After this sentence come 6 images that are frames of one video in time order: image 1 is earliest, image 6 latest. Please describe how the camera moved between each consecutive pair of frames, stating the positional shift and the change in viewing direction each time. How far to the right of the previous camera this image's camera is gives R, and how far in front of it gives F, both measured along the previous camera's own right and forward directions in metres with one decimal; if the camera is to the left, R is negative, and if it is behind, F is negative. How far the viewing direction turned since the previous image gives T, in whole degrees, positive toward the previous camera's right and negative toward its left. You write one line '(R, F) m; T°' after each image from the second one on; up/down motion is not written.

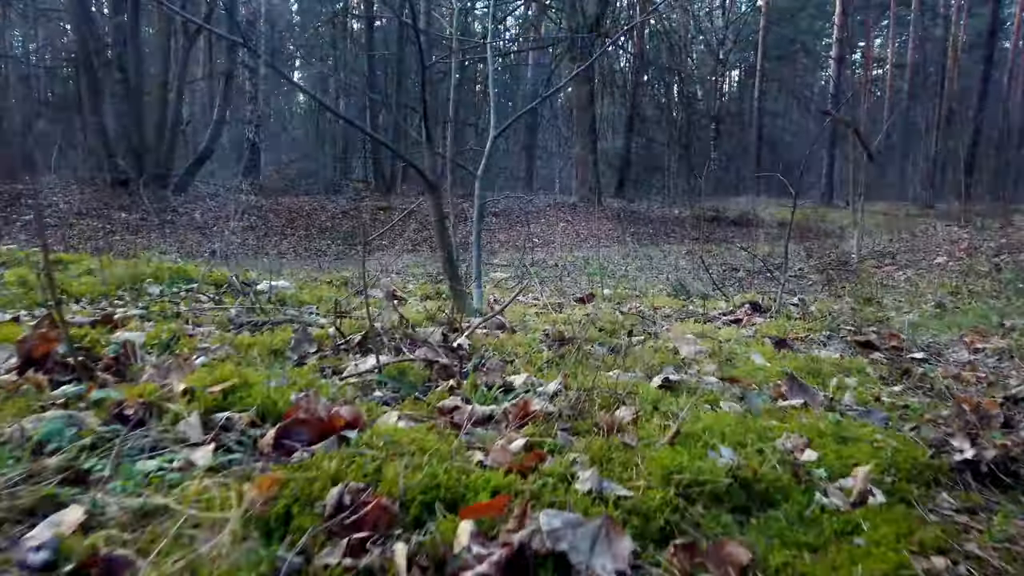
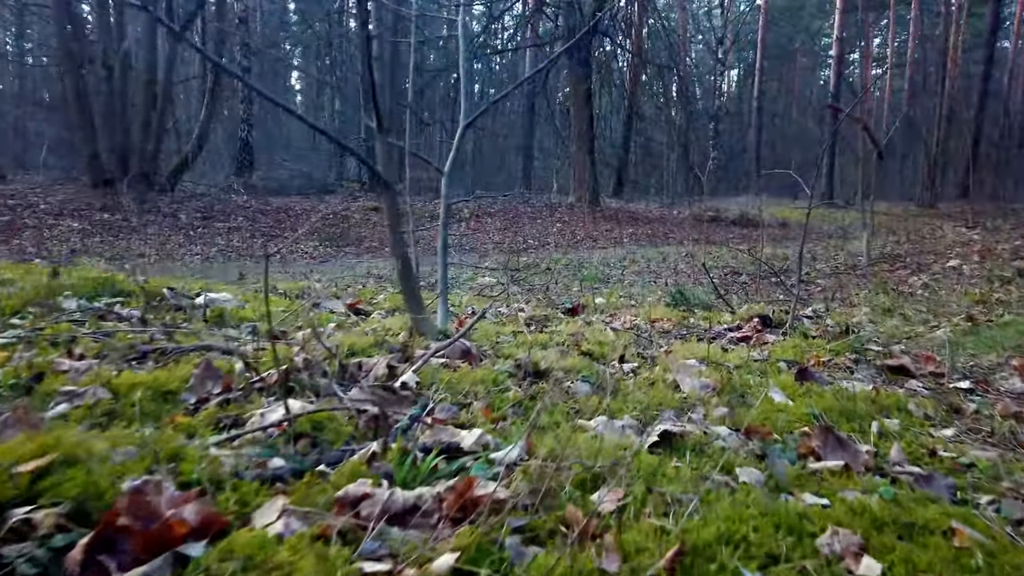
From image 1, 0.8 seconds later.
(+0.1, +0.5) m; 0°
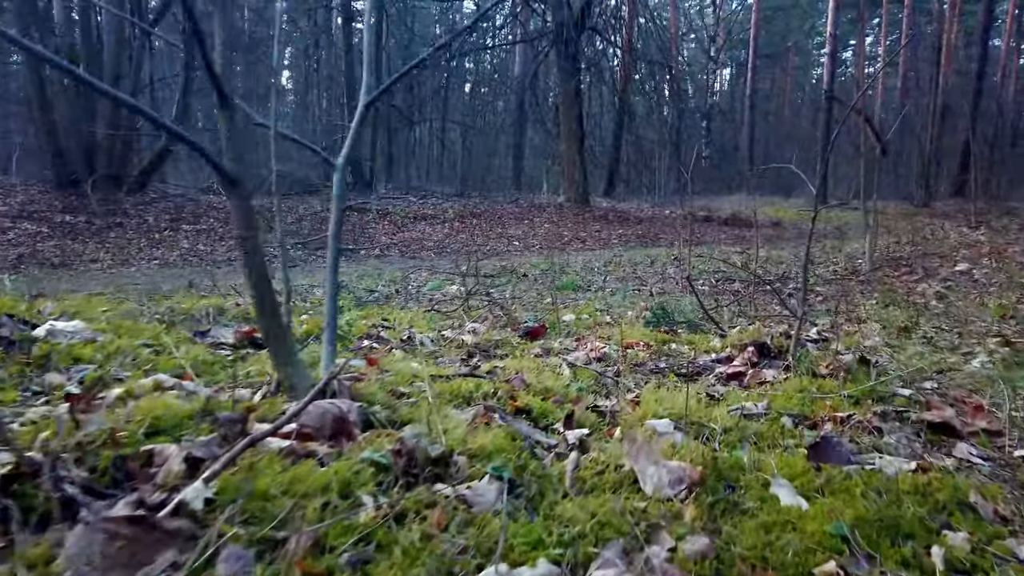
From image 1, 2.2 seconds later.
(+0.2, +0.8) m; 0°
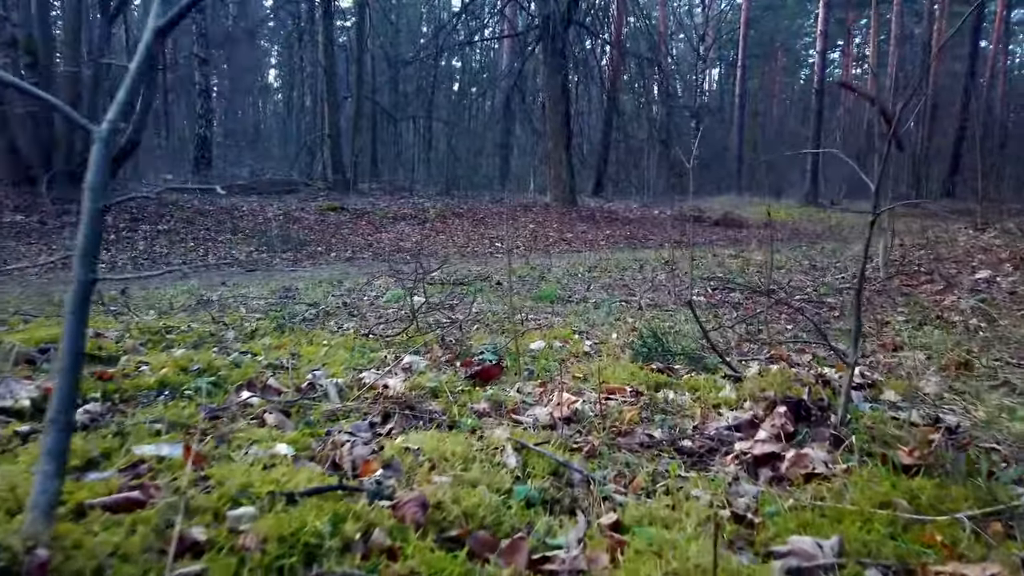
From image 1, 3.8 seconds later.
(+0.2, +1.0) m; +1°
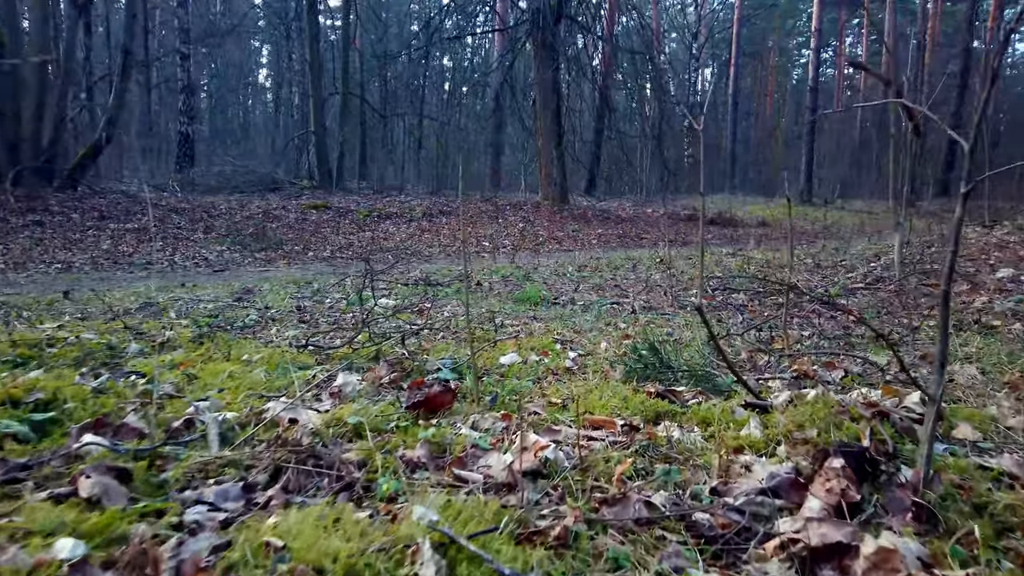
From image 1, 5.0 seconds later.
(+0.1, +0.7) m; 0°
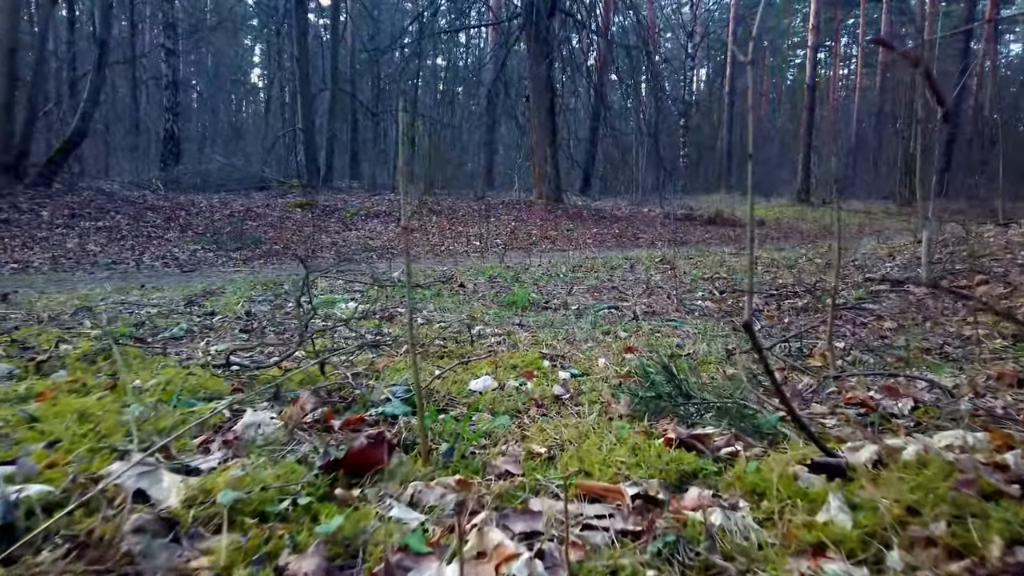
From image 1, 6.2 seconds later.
(+0.1, +0.7) m; 0°
